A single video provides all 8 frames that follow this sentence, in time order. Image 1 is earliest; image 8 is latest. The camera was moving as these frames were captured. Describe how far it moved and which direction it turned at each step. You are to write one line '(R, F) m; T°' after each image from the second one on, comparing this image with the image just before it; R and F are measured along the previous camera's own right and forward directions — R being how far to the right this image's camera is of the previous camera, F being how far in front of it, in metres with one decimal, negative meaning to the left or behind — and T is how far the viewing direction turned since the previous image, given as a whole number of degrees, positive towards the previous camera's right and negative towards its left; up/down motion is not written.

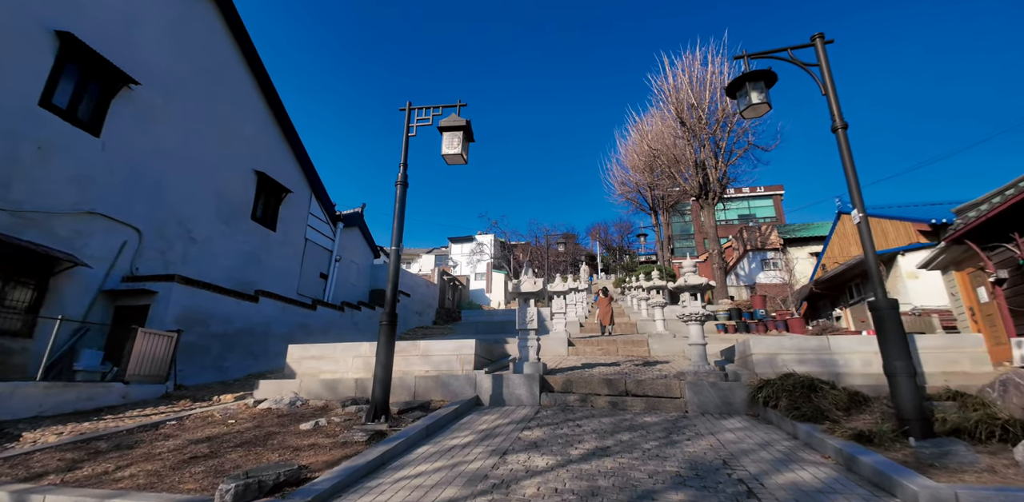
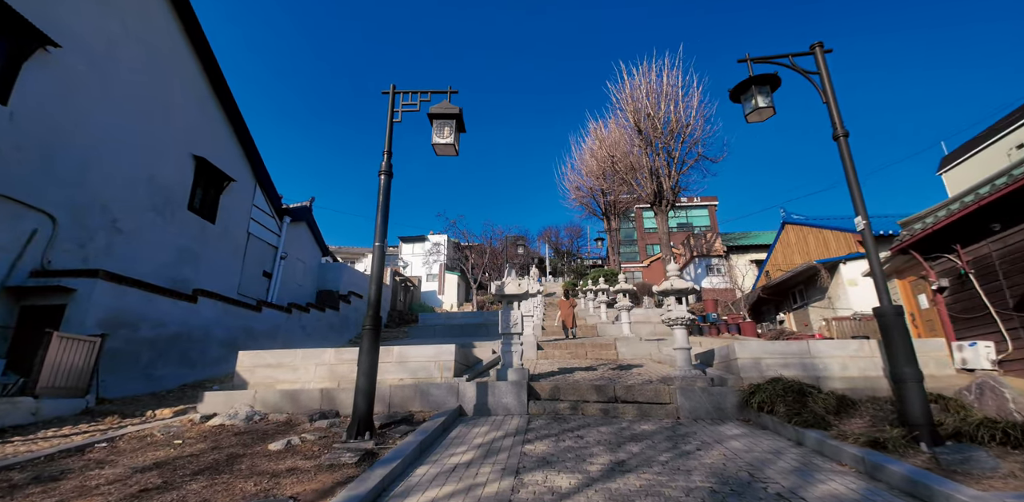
(-0.5, +0.3) m; +7°
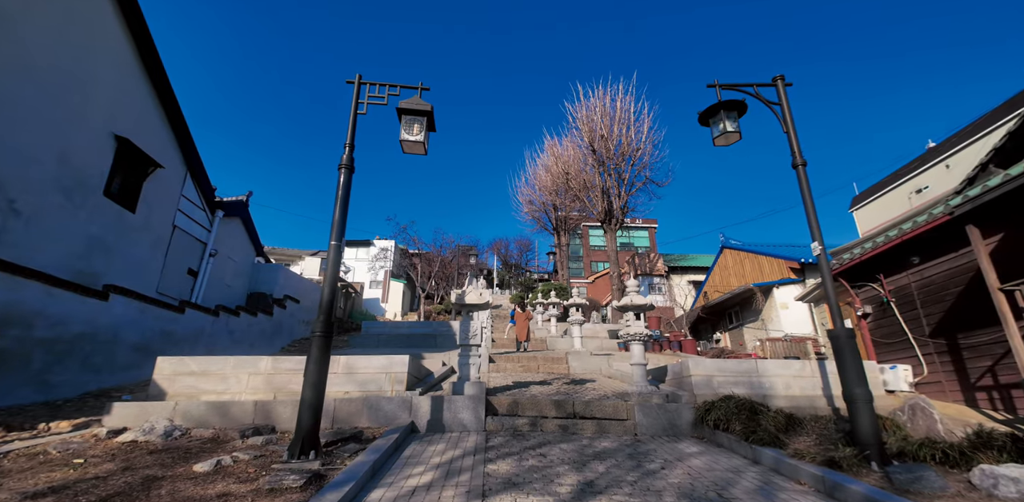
(-0.2, +0.2) m; +8°
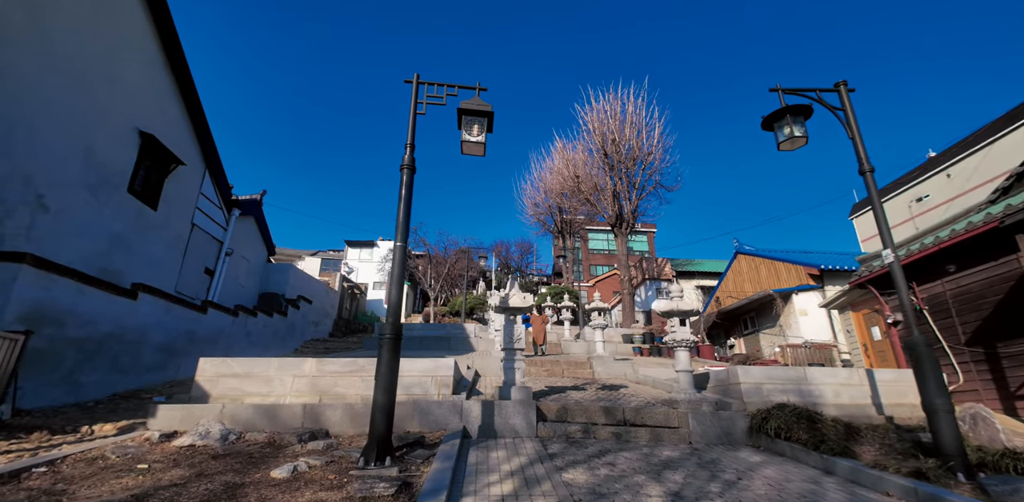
(-0.7, +0.1) m; +1°
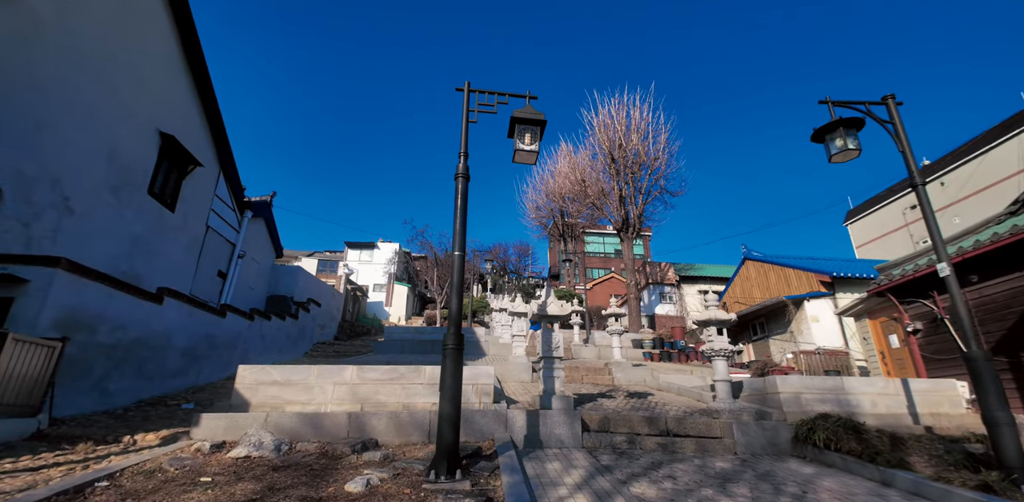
(-0.6, 0.0) m; +1°
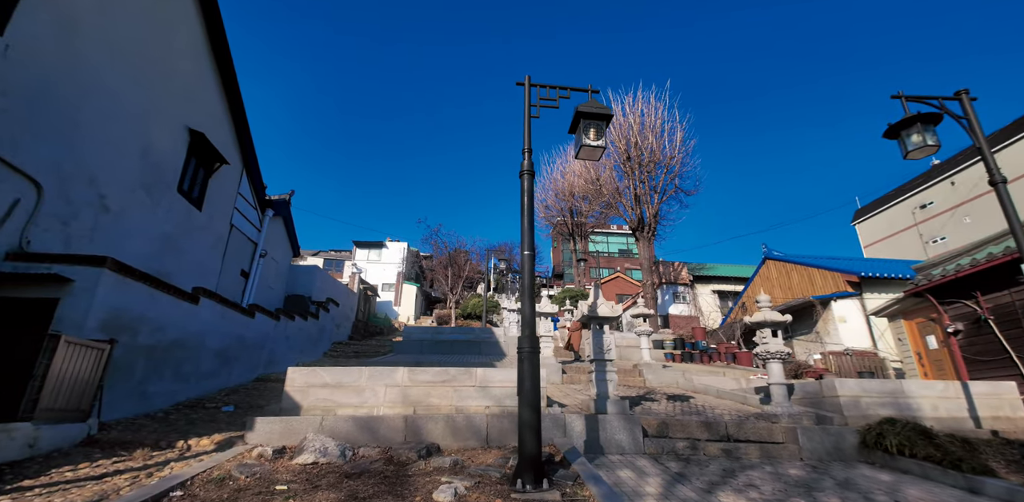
(-0.7, +0.1) m; 0°
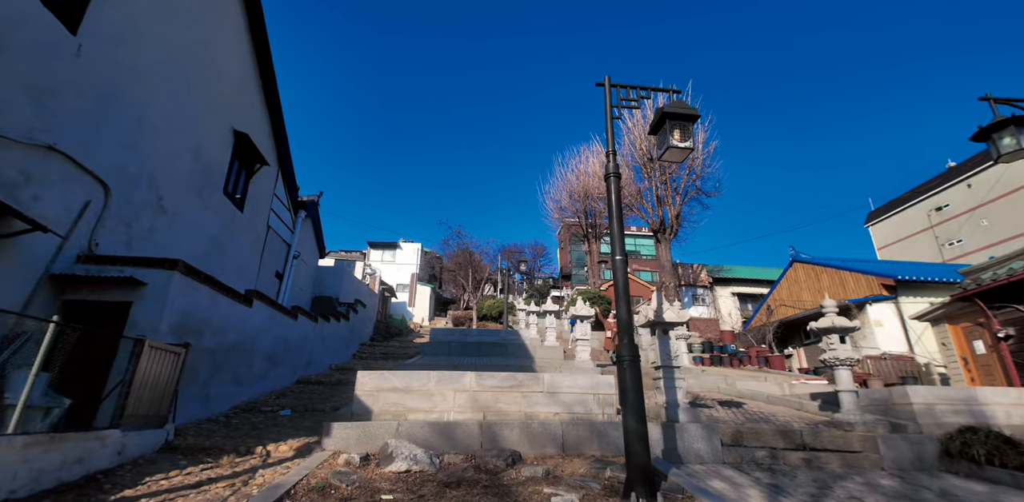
(-0.8, 0.0) m; -1°
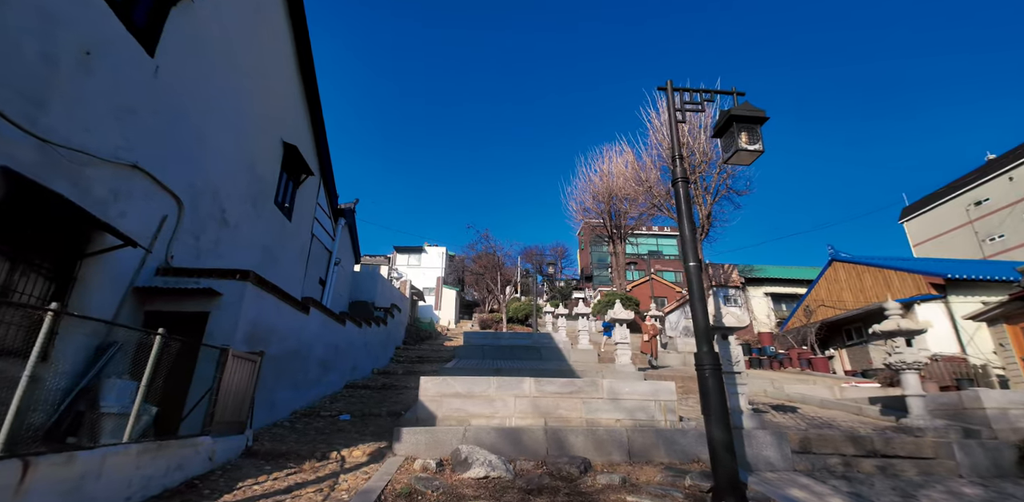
(-0.5, -0.1) m; -2°
